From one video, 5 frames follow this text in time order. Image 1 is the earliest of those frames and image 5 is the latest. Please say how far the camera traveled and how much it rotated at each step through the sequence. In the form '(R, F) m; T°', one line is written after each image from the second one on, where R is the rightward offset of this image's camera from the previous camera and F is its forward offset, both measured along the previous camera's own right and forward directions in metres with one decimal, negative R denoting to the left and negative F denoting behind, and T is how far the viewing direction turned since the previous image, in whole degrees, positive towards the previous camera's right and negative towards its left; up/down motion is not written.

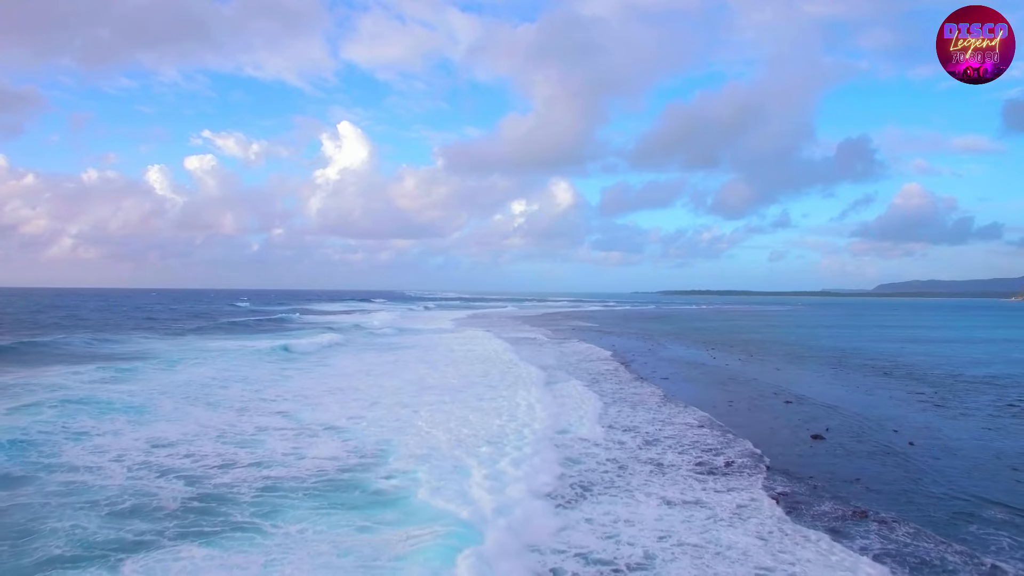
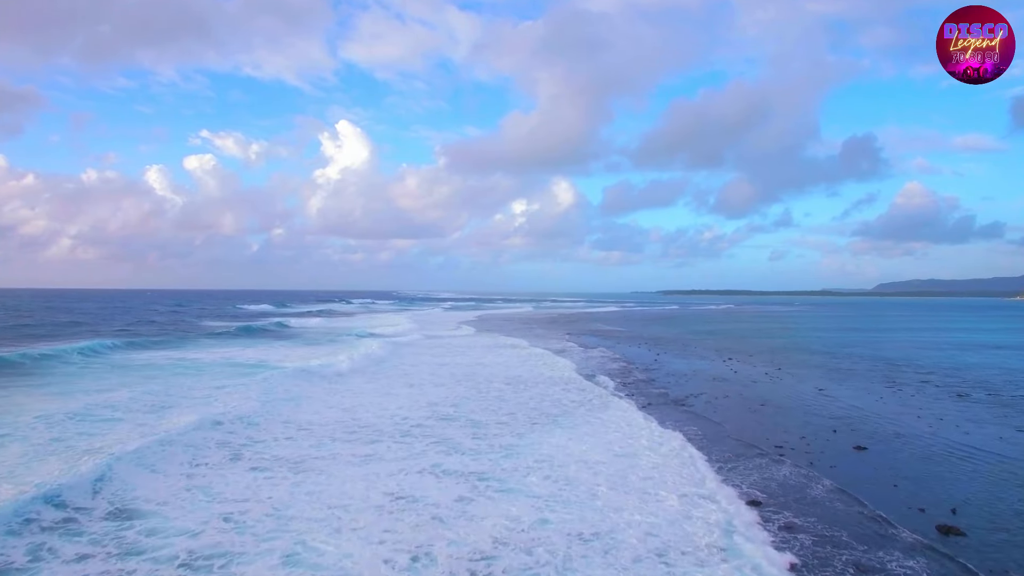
(-0.7, +1.7) m; 0°
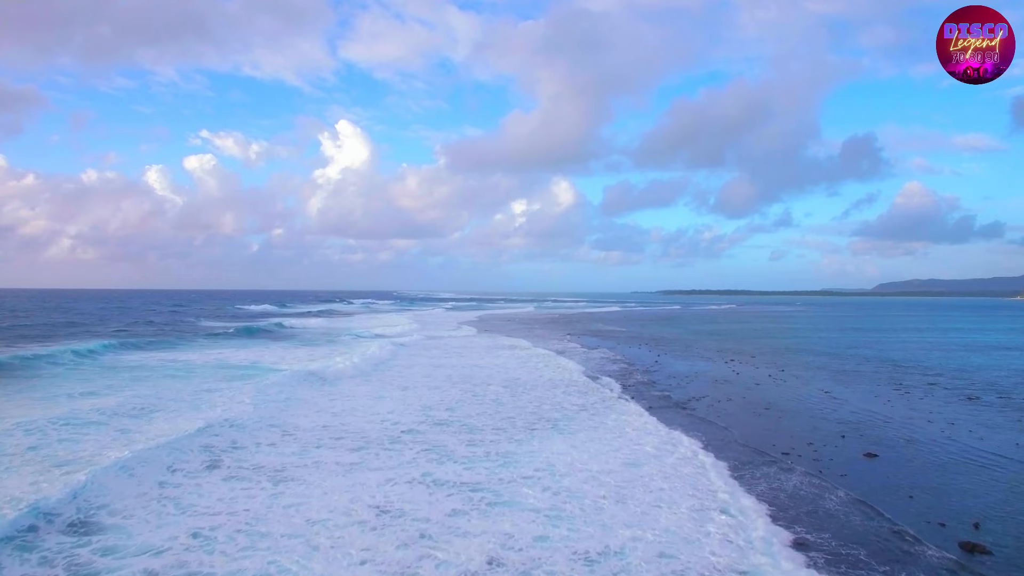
(+0.5, -2.5) m; 0°
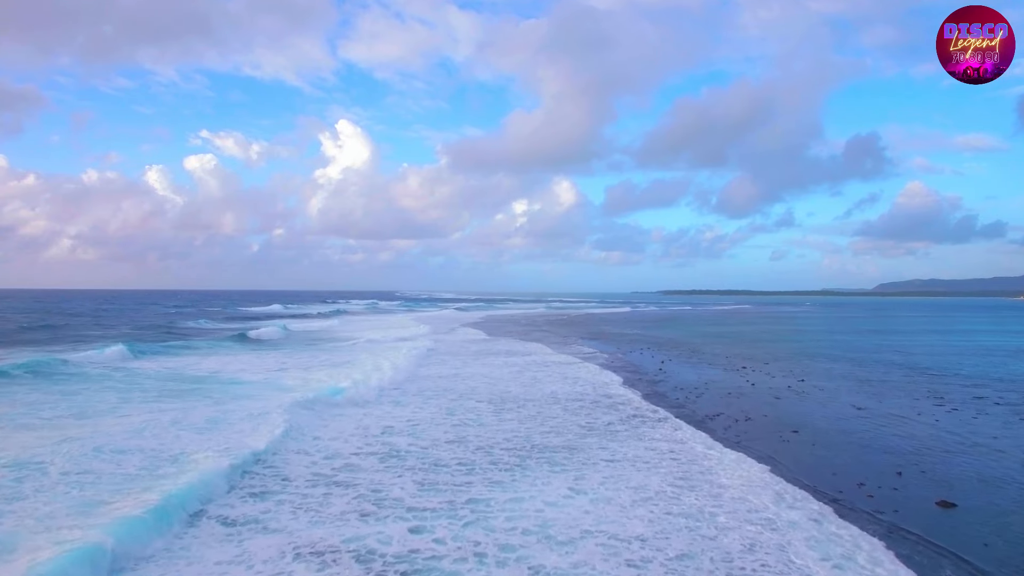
(-0.2, +1.4) m; 0°
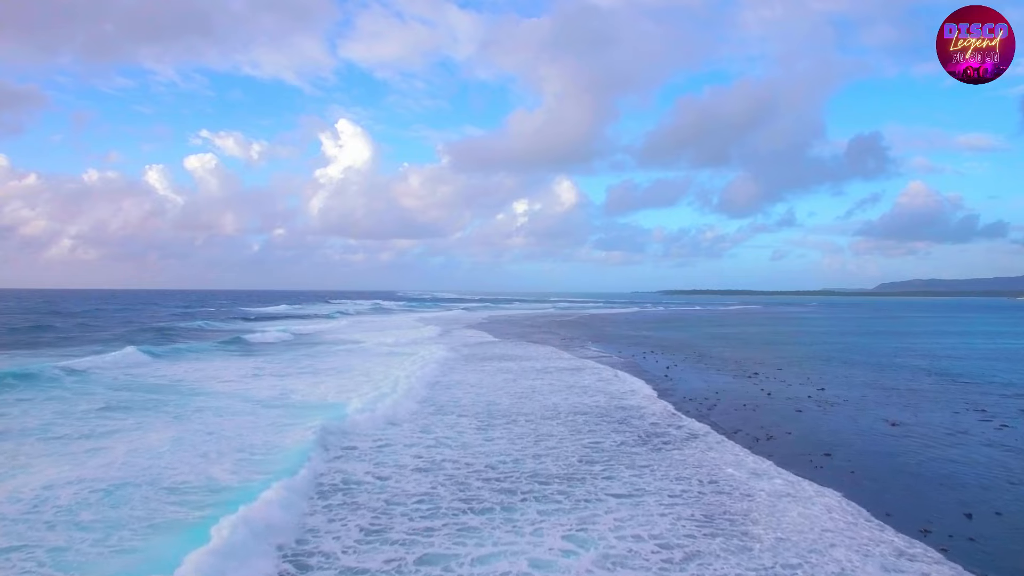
(0.0, +1.4) m; 0°
